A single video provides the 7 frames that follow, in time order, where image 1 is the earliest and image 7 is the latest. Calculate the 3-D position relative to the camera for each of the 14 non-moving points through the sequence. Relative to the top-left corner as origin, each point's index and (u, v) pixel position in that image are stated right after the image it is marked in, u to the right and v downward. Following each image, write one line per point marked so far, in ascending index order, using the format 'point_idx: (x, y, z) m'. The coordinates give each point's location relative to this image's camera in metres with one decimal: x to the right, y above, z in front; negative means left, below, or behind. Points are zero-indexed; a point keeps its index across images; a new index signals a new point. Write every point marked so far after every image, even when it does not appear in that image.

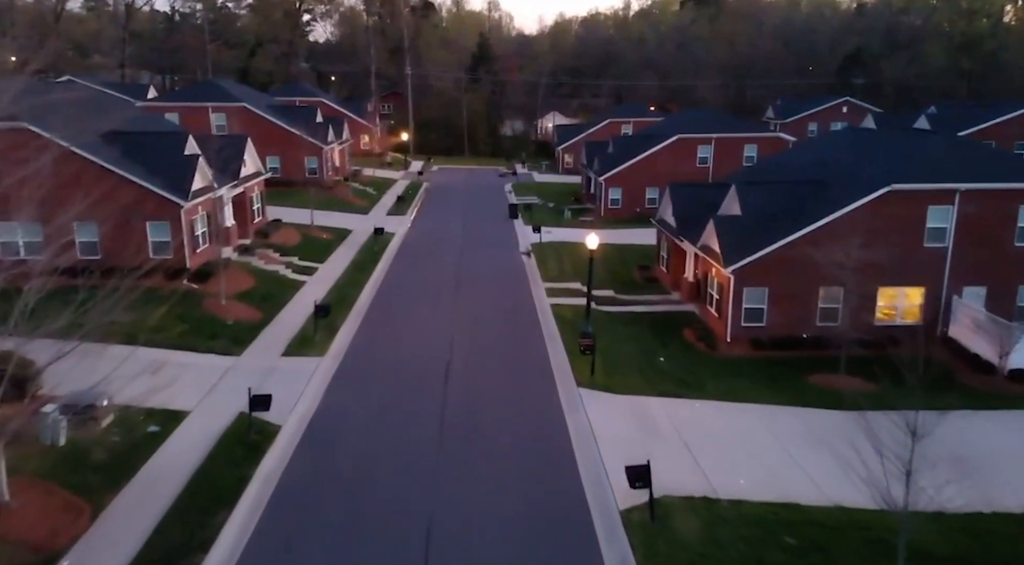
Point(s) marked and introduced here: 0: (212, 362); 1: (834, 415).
0: (-7.2, -1.9, +19.3) m
1: (+7.0, -2.9, +17.5) m
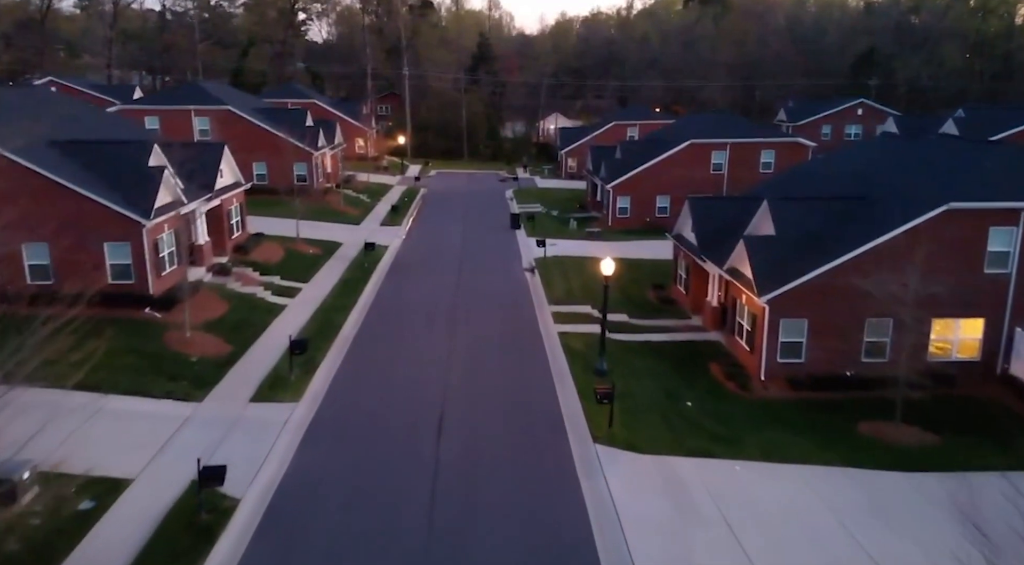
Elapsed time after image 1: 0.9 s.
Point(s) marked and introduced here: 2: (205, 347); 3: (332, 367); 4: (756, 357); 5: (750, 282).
0: (-7.2, -2.7, +16.6) m
1: (+7.1, -3.7, +14.8) m
2: (-7.7, -1.6, +20.0) m
3: (-4.4, -2.1, +19.5) m
4: (+6.0, -1.8, +19.7) m
5: (+5.9, 0.0, +19.9) m
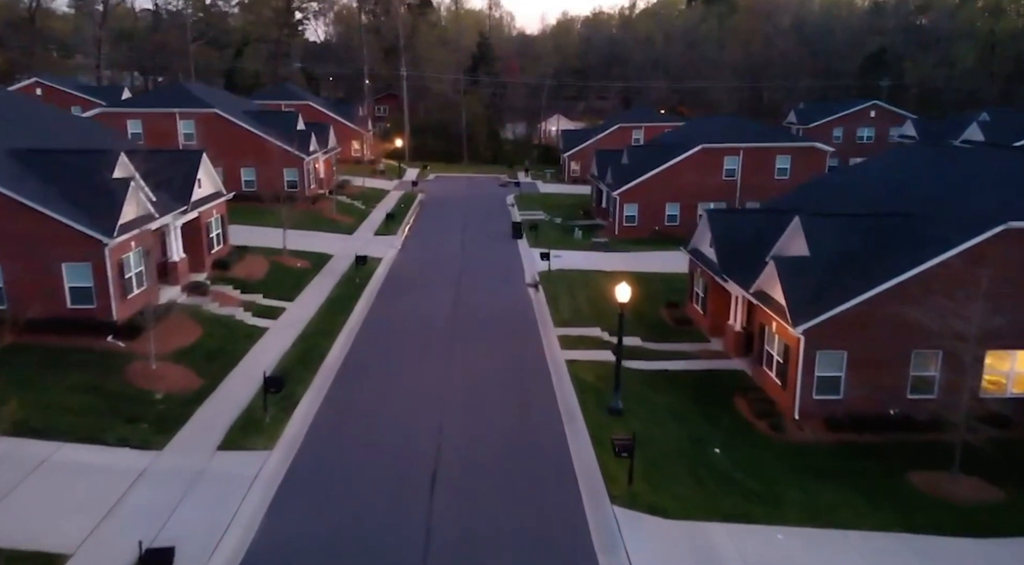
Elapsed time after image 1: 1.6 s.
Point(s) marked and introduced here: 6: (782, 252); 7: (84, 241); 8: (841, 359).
0: (-7.1, -3.3, +14.5) m
1: (+7.2, -4.3, +12.7) m
2: (-7.6, -2.2, +17.8) m
3: (-4.3, -2.7, +17.4) m
4: (+6.1, -2.4, +17.6) m
5: (+6.0, -0.6, +17.8) m
6: (+6.6, +0.7, +19.6) m
7: (-10.1, +1.0, +18.9) m
8: (+7.1, -1.7, +17.4) m
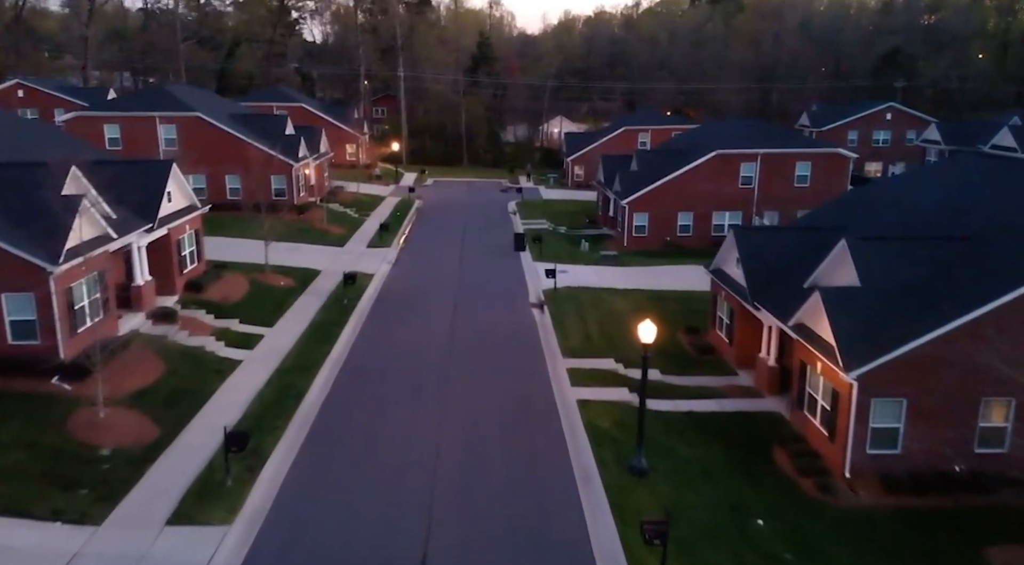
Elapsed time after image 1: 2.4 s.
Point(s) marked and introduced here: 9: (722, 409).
0: (-7.0, -3.9, +12.1) m
1: (+7.3, -4.9, +10.3) m
2: (-7.5, -2.9, +15.4) m
3: (-4.2, -3.4, +15.0) m
4: (+6.2, -3.1, +15.1) m
5: (+6.1, -1.3, +15.3) m
6: (+6.7, 0.0, +17.1) m
7: (-10.0, +0.3, +16.5) m
8: (+7.2, -2.3, +15.0) m
9: (+4.7, -2.9, +18.2) m
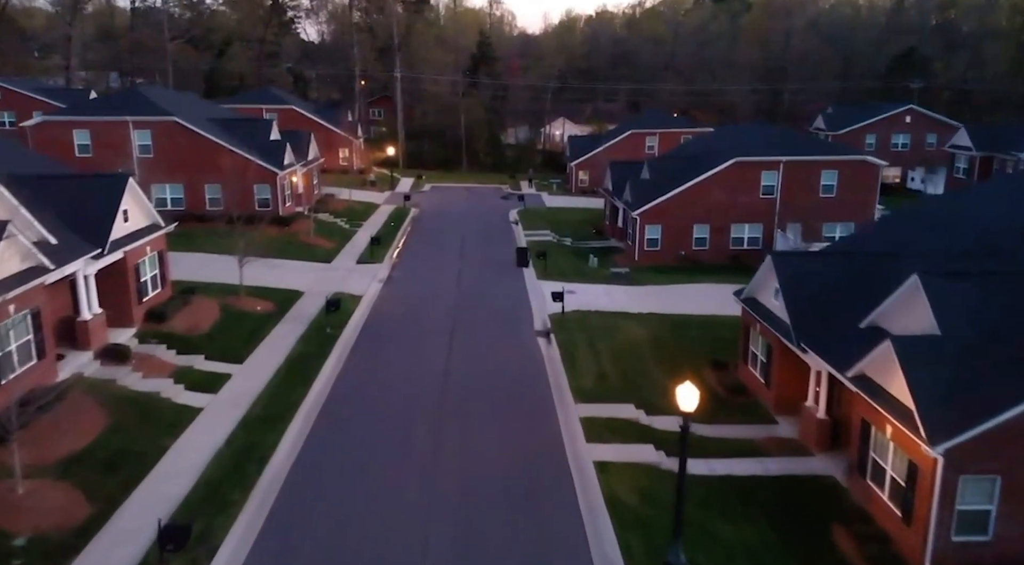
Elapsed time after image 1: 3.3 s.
0: (-6.9, -4.7, +9.3) m
1: (+7.4, -5.7, +7.5) m
2: (-7.4, -3.7, +12.6) m
3: (-4.1, -4.1, +12.2) m
4: (+6.3, -3.9, +12.4) m
5: (+6.2, -2.0, +12.6) m
6: (+6.8, -0.7, +14.3) m
7: (-9.9, -0.4, +13.7) m
8: (+7.3, -3.1, +12.2) m
9: (+4.8, -3.6, +15.4) m
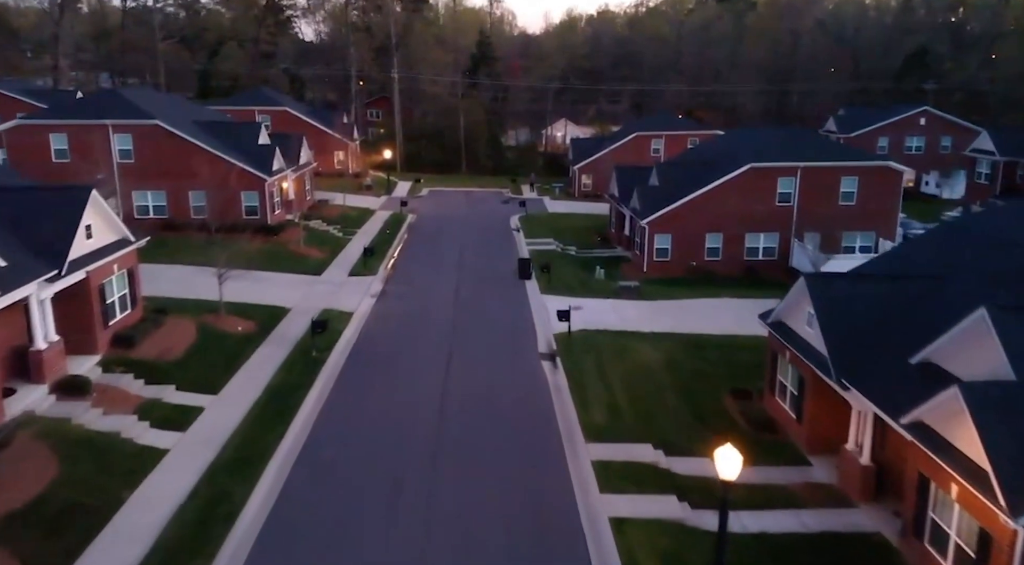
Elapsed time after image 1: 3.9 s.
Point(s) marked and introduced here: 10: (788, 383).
0: (-6.8, -5.2, +7.4) m
1: (+7.4, -6.2, +5.6) m
2: (-7.3, -4.2, +10.7) m
3: (-4.1, -4.6, +10.3) m
4: (+6.4, -4.4, +10.5) m
5: (+6.3, -2.5, +10.7) m
6: (+6.9, -1.2, +12.5) m
7: (-9.8, -1.0, +11.8) m
8: (+7.4, -3.6, +10.3) m
9: (+4.9, -4.1, +13.5) m
10: (+6.0, -2.2, +17.8) m
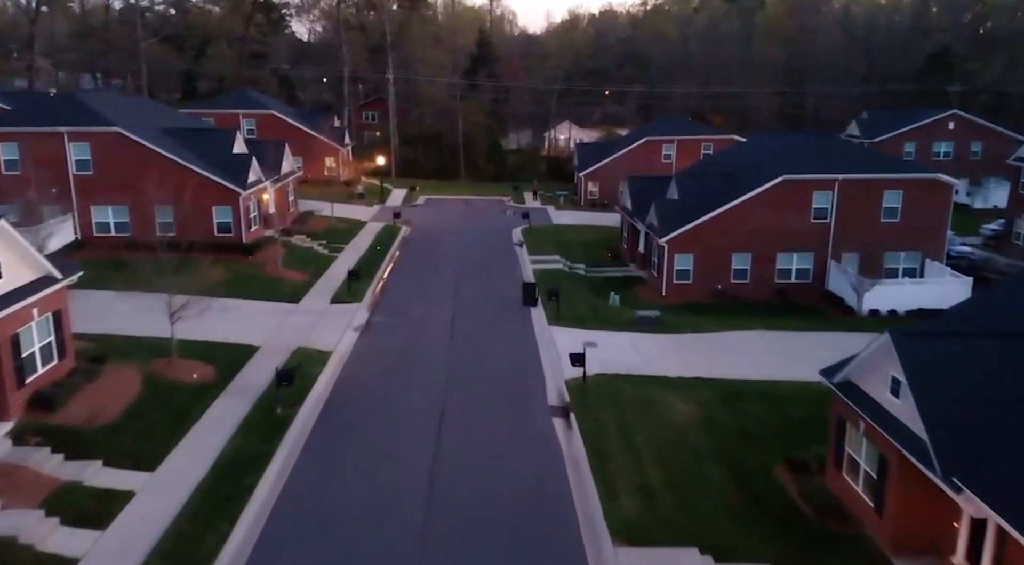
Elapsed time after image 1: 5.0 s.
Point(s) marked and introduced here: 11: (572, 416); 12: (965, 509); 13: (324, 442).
0: (-6.7, -6.1, +4.0) m
1: (+7.6, -7.1, +2.2) m
2: (-7.2, -5.1, +7.3) m
3: (-3.9, -5.6, +6.9) m
4: (+6.5, -5.3, +7.0) m
5: (+6.4, -3.5, +7.2) m
6: (+7.0, -2.2, +9.0) m
7: (-9.7, -1.9, +8.4) m
8: (+7.5, -4.5, +6.9) m
9: (+5.0, -5.1, +10.1) m
10: (+6.2, -3.1, +14.4) m
11: (+1.4, -3.0, +18.0) m
12: (+6.3, -3.0, +11.4) m
13: (-3.8, -3.3, +16.6) m
